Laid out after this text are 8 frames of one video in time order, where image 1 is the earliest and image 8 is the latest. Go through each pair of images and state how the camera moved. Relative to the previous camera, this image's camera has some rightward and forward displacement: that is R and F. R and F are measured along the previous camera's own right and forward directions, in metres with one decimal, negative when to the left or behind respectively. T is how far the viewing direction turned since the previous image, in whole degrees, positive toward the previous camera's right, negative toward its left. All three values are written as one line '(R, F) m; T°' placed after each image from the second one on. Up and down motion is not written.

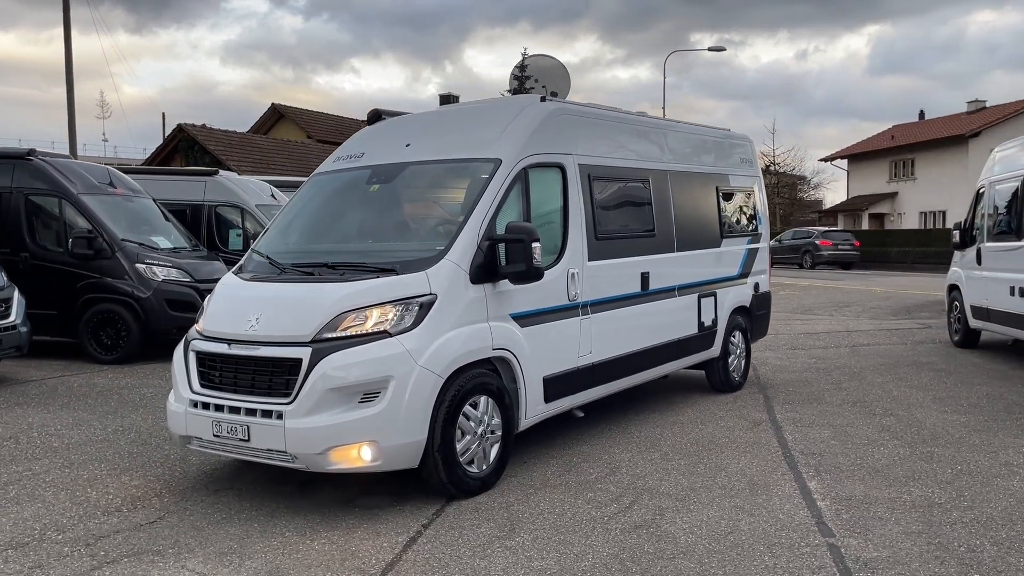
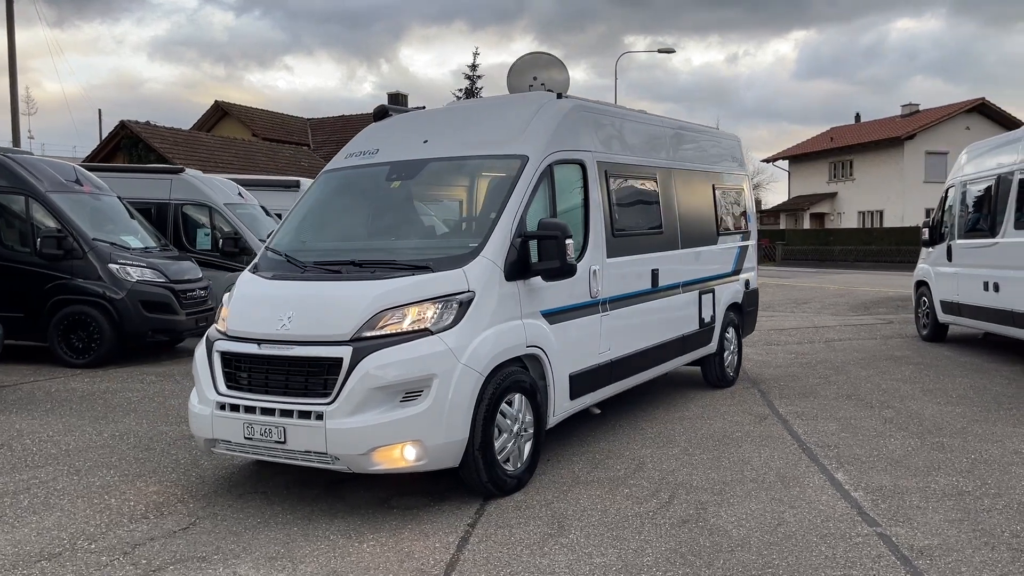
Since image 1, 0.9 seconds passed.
(-0.5, 0.0) m; +4°
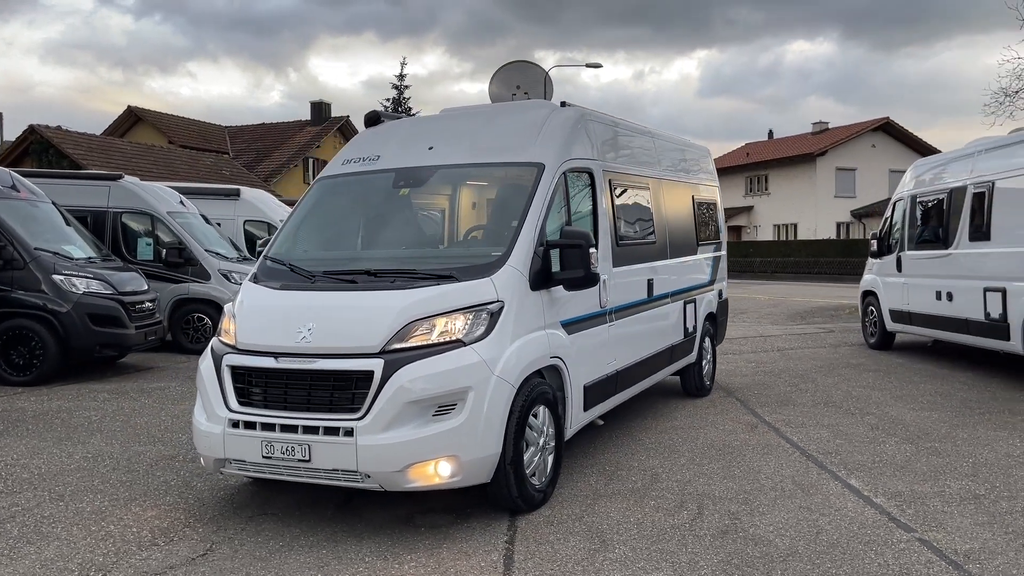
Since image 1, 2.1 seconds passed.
(-0.6, +0.1) m; +6°
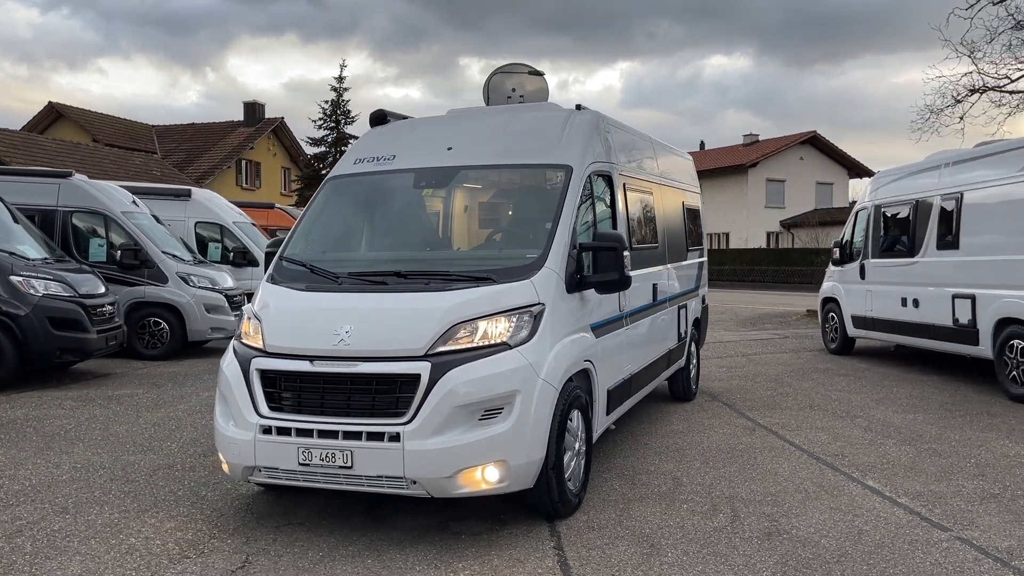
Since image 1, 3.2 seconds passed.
(-0.6, +0.1) m; +5°
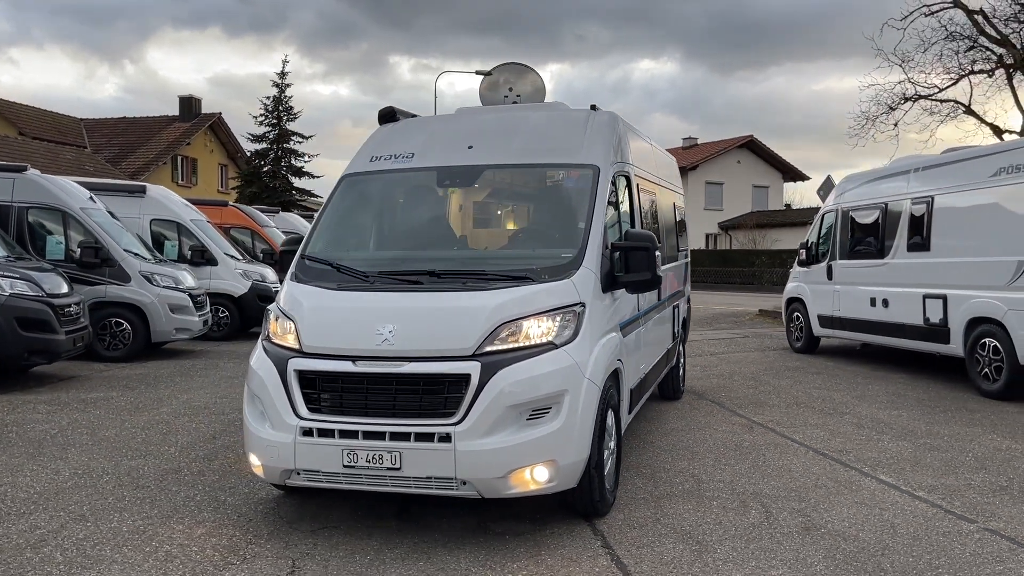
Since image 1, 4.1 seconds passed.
(-0.5, 0.0) m; +4°
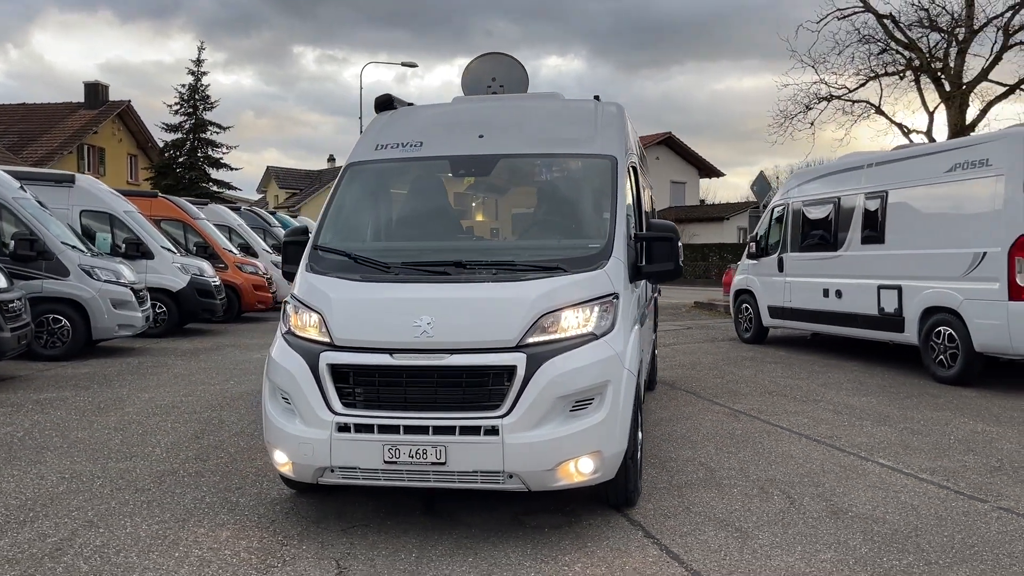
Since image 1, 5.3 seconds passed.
(-0.6, +0.1) m; +6°
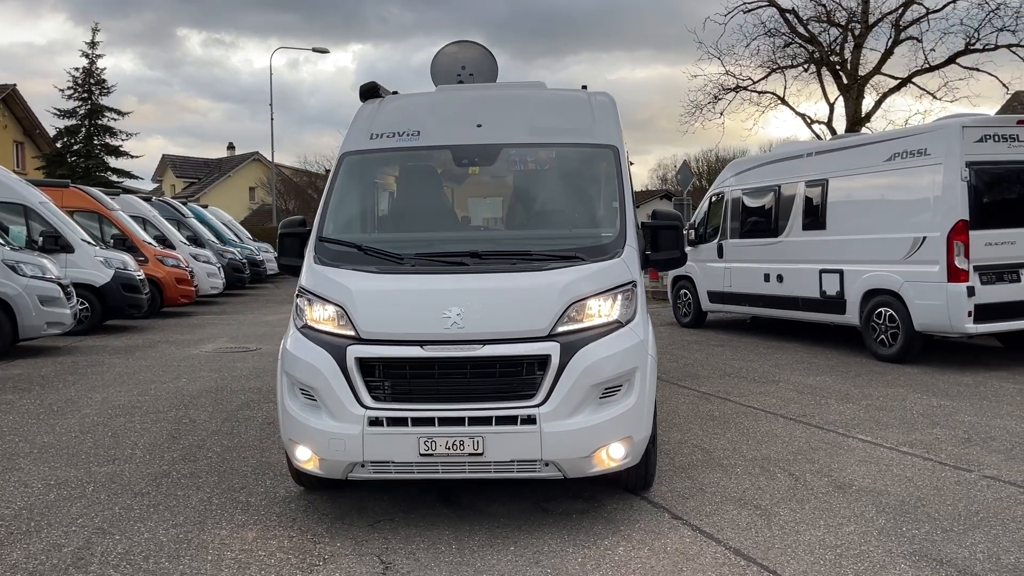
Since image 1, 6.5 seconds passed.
(-0.6, 0.0) m; +6°
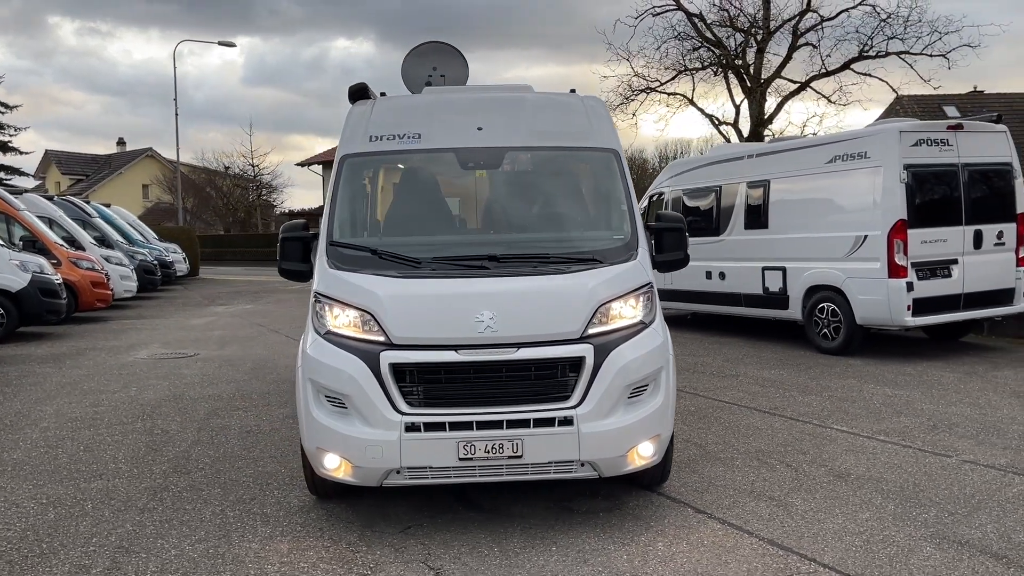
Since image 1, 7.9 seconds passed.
(-0.6, 0.0) m; +6°
